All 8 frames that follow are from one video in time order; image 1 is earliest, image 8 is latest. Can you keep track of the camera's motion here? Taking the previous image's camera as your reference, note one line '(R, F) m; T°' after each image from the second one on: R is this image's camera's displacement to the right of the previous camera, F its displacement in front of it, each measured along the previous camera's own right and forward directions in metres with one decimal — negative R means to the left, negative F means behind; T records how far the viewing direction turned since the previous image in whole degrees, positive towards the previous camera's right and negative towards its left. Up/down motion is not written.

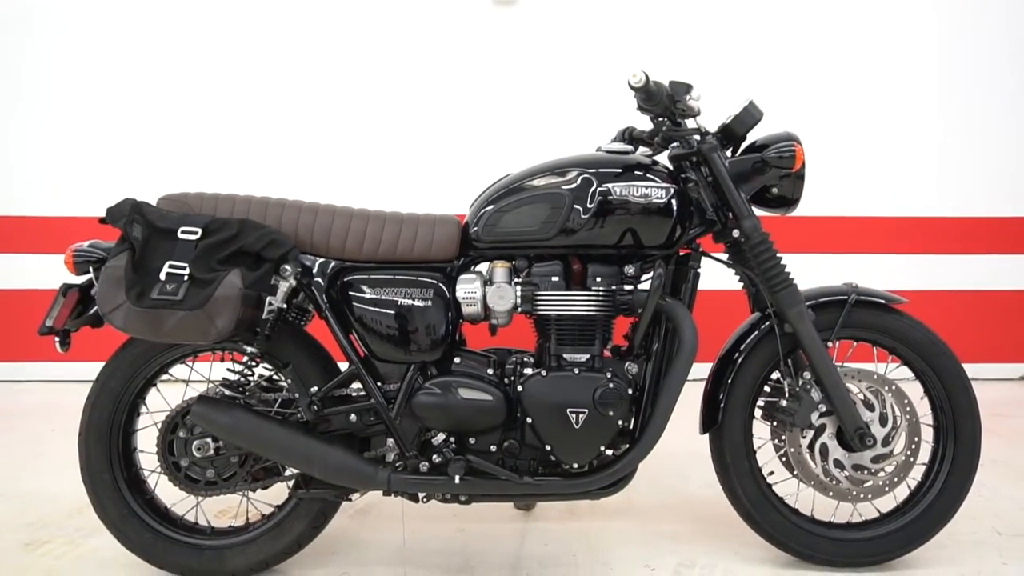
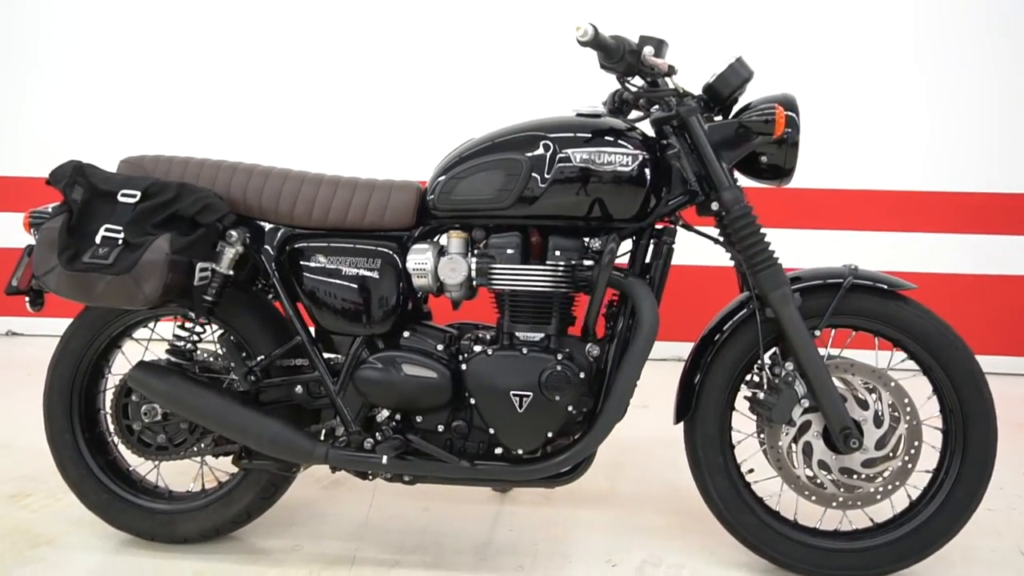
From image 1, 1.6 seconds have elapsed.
(+0.3, +0.1) m; -7°
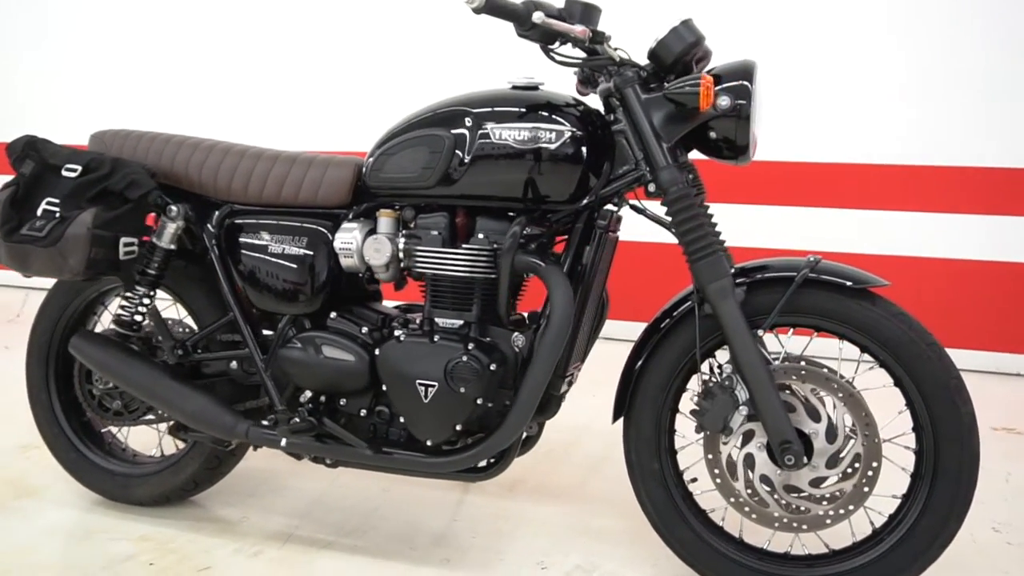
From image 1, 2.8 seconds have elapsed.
(+0.4, +0.1) m; -10°
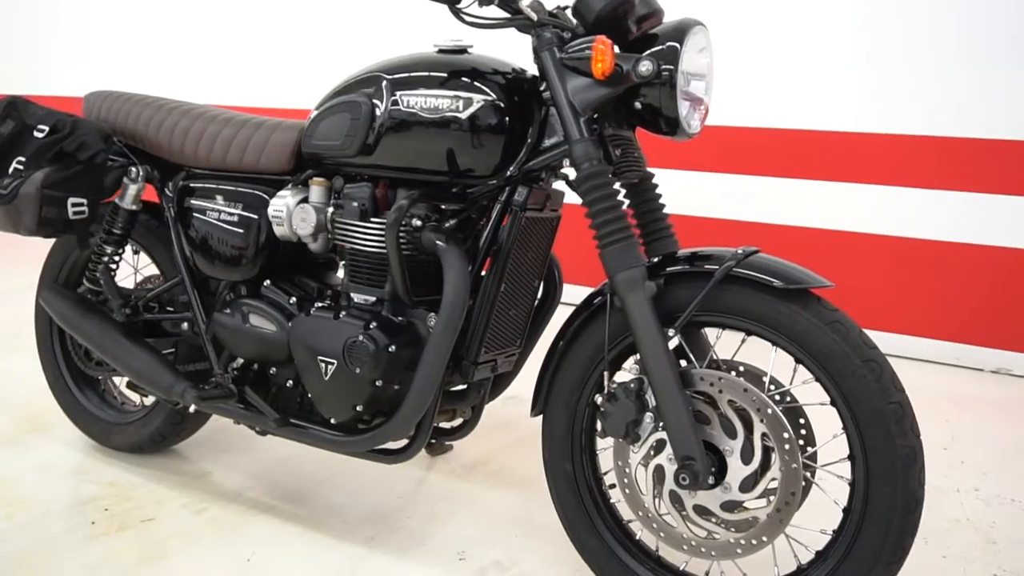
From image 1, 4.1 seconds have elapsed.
(+0.4, +0.1) m; -12°
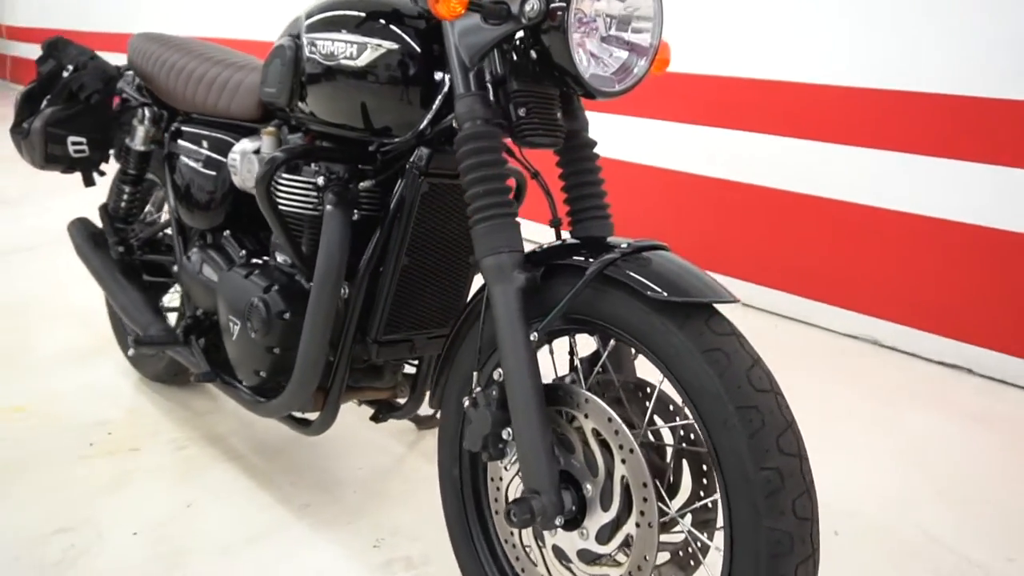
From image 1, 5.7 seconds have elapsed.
(+0.5, +0.3) m; -17°
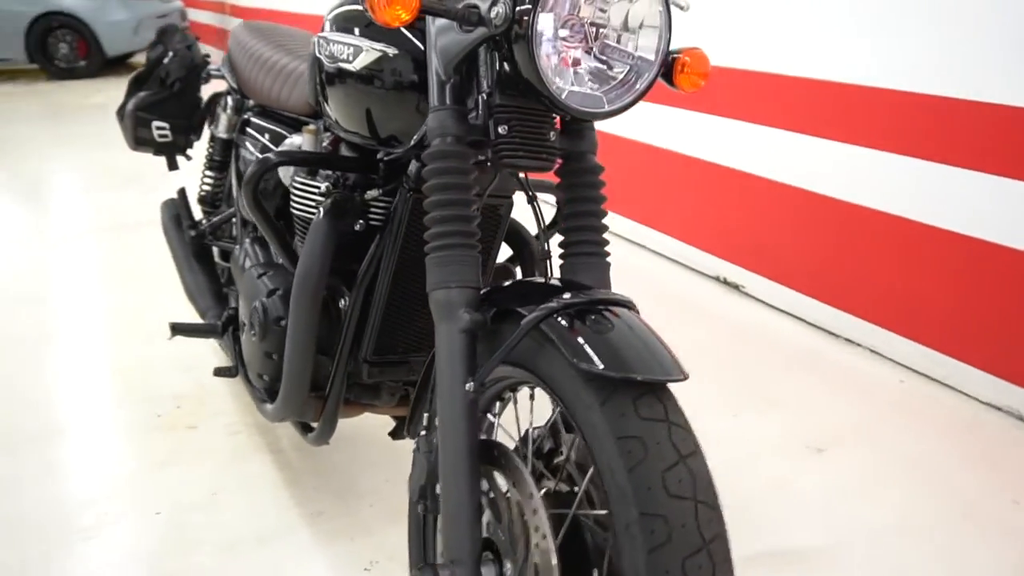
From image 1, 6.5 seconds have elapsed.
(+0.3, +0.2) m; -13°
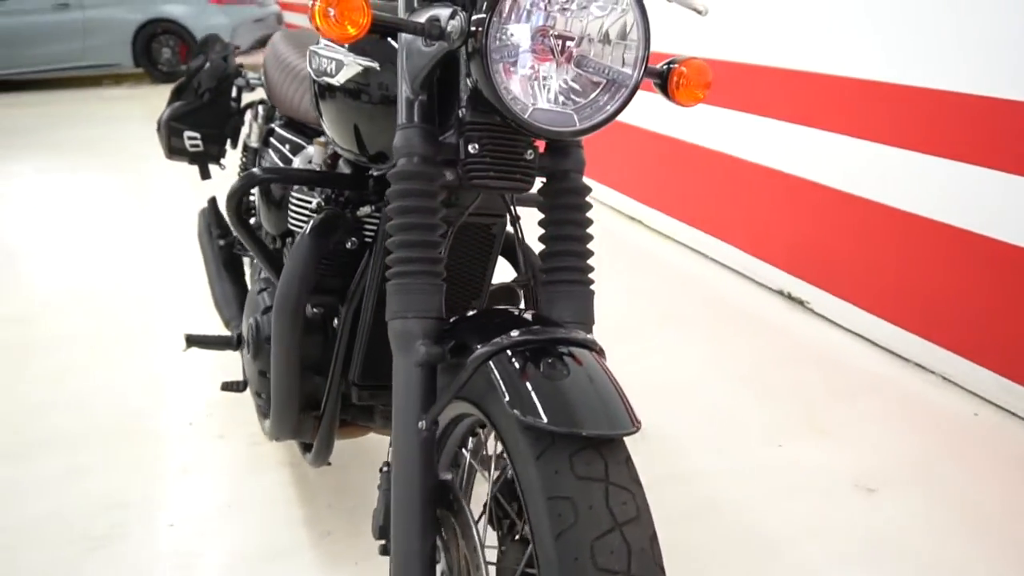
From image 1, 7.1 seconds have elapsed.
(+0.1, +0.1) m; -6°
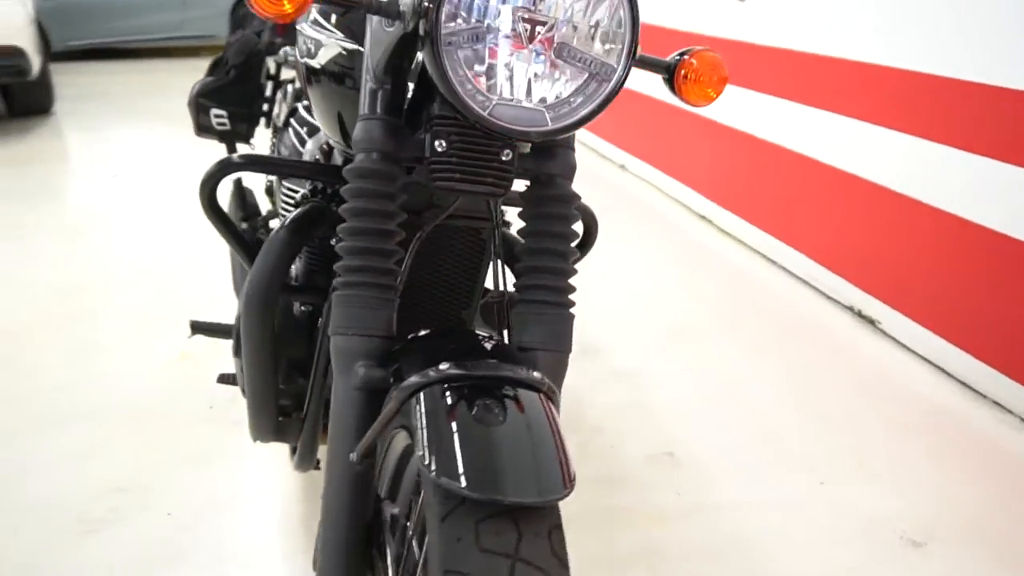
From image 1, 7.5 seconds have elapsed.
(+0.1, +0.1) m; -6°
